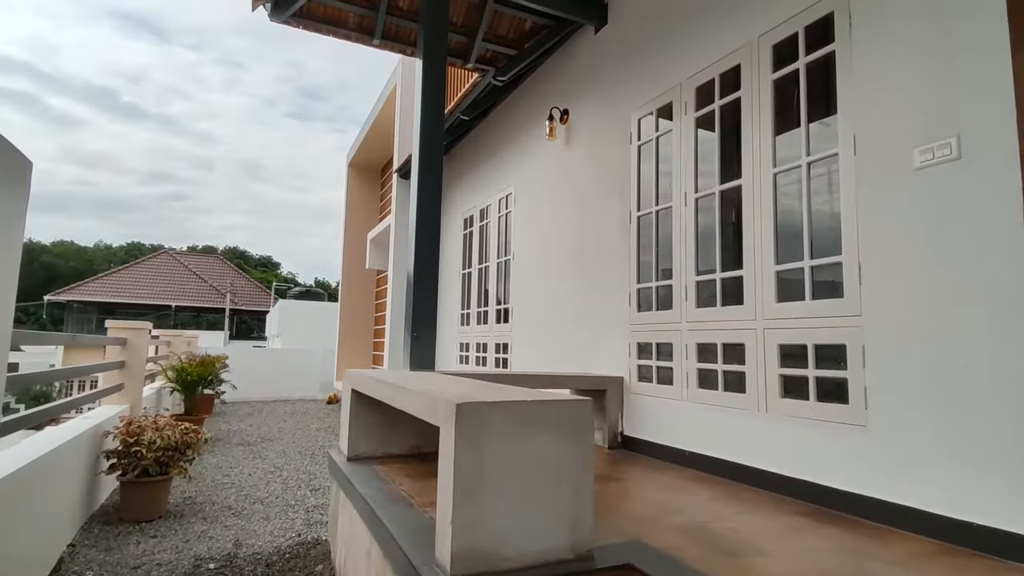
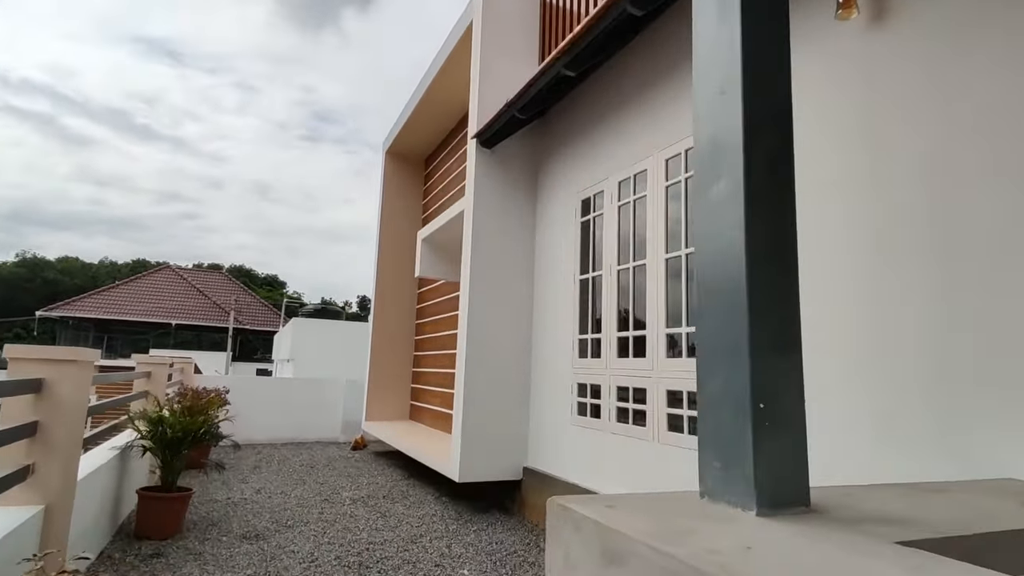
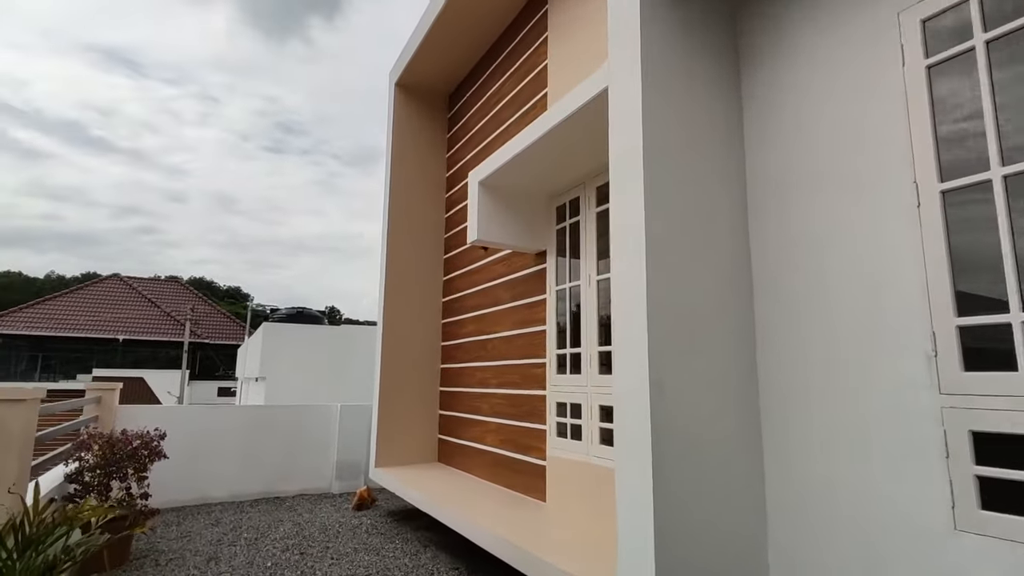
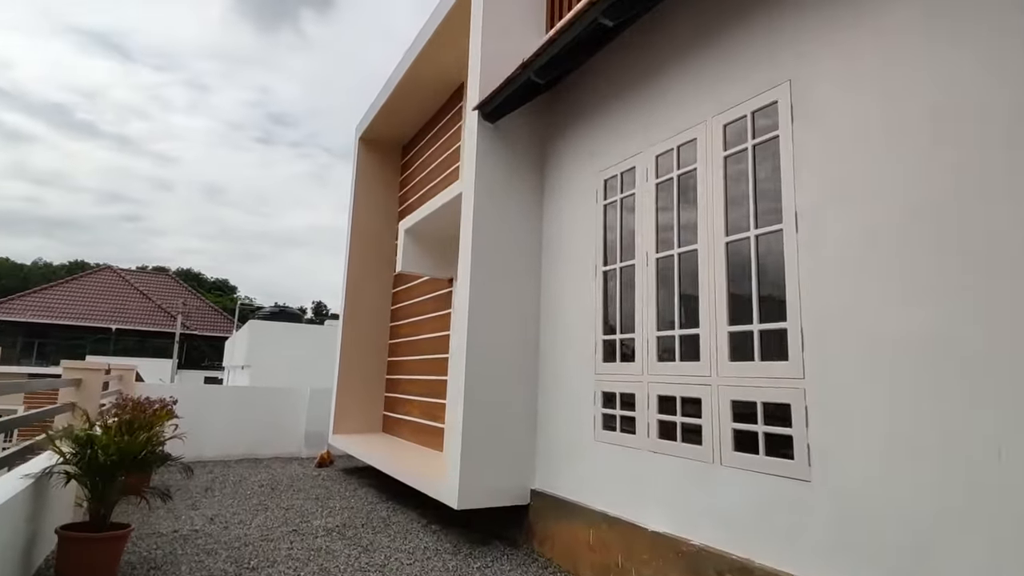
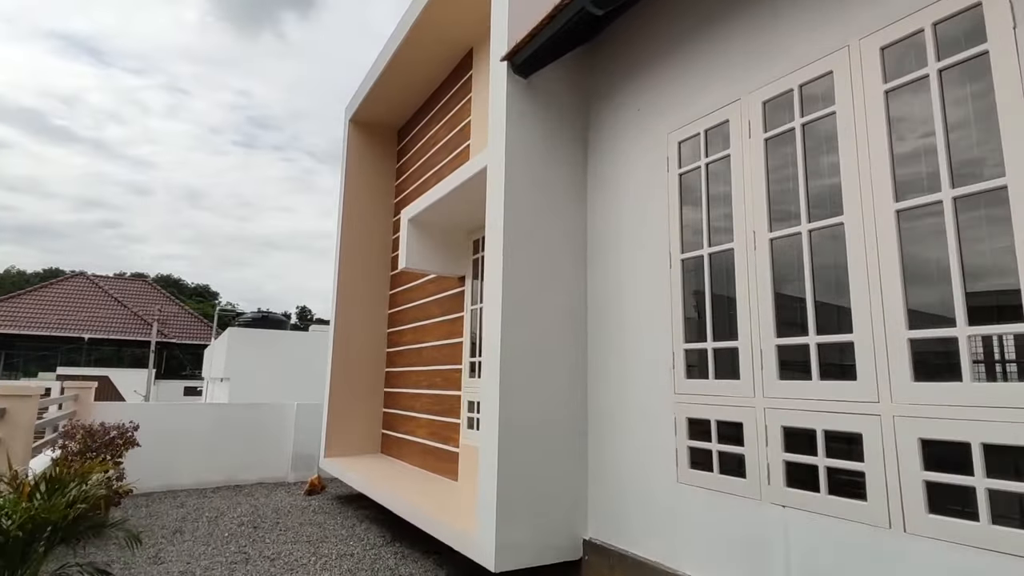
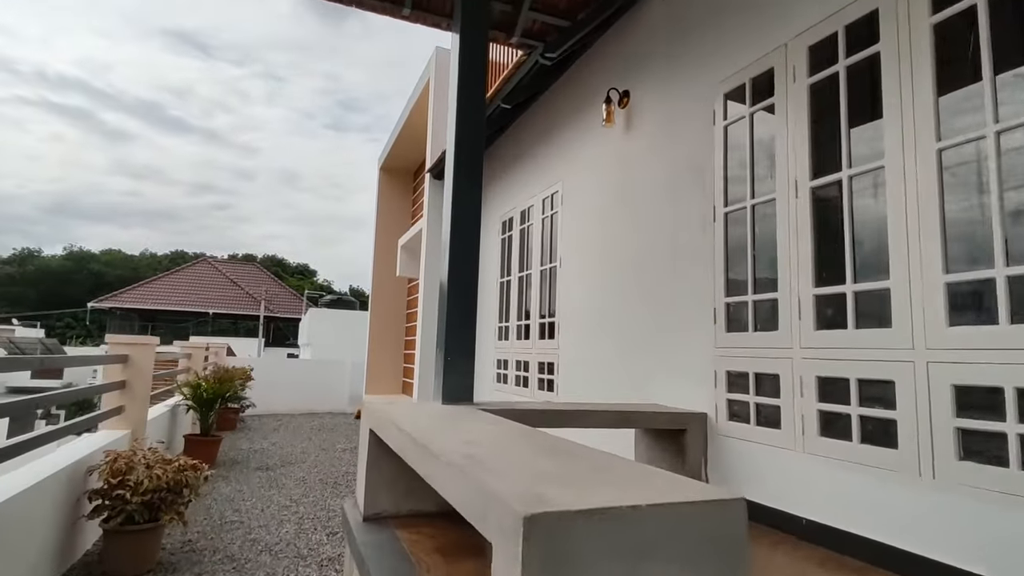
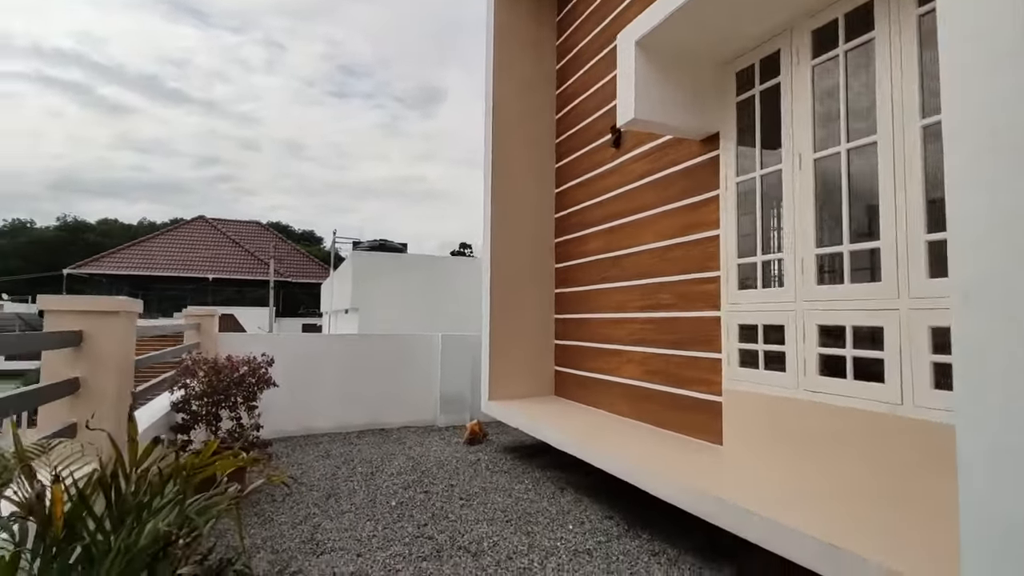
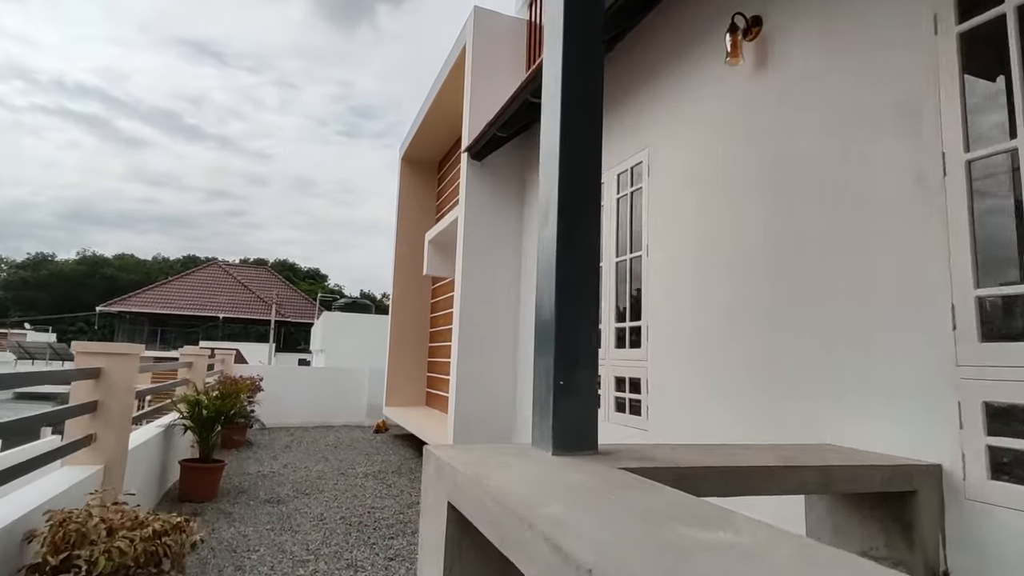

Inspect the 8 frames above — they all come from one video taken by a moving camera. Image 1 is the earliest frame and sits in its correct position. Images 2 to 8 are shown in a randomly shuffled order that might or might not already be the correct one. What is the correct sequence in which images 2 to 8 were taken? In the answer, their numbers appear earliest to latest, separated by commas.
6, 8, 2, 4, 5, 3, 7
